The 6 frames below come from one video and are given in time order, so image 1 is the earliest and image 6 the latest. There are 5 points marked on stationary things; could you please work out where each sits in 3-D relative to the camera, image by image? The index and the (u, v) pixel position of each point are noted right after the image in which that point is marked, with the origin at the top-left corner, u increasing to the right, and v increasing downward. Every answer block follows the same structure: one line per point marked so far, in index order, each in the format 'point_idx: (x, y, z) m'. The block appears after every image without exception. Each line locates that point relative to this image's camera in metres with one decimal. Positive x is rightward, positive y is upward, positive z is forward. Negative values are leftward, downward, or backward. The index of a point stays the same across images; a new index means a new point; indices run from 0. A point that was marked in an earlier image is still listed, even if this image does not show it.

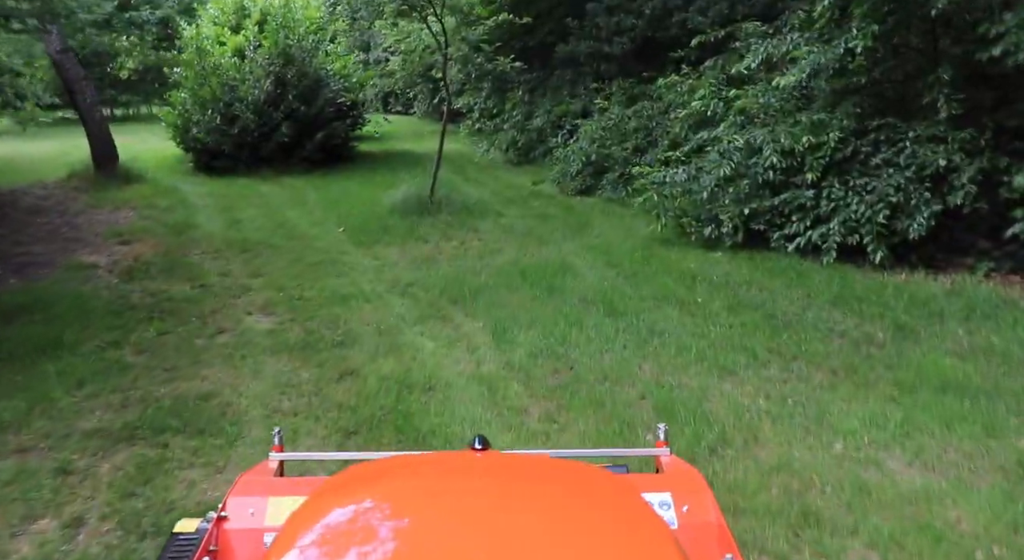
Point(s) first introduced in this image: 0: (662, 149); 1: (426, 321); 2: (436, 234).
0: (+2.2, +1.9, +12.0) m
1: (-0.7, -0.3, +6.6) m
2: (-0.9, +0.5, +9.9) m
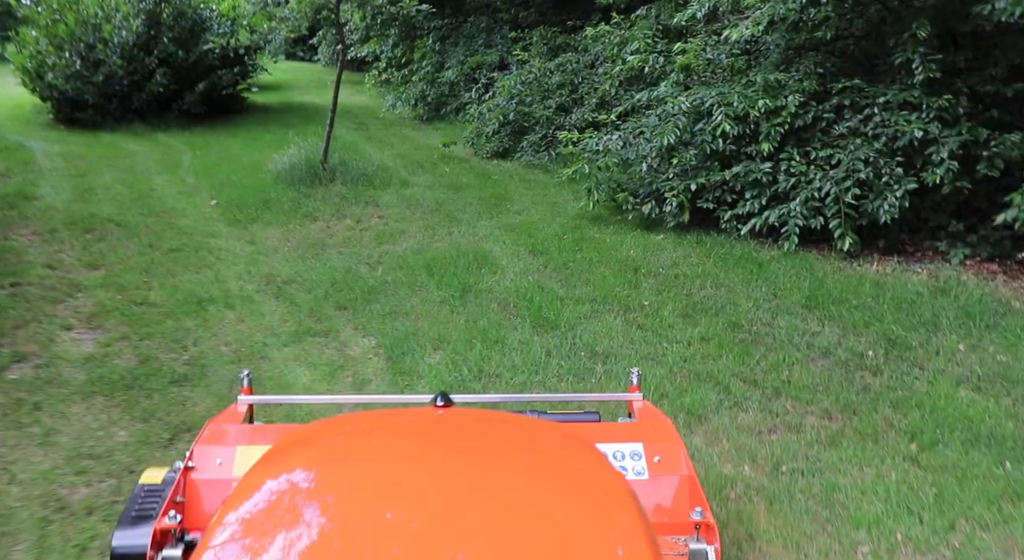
0: (+1.0, +2.2, +10.6) m
1: (-1.3, -0.4, +5.1) m
2: (-1.8, +0.7, +8.3) m
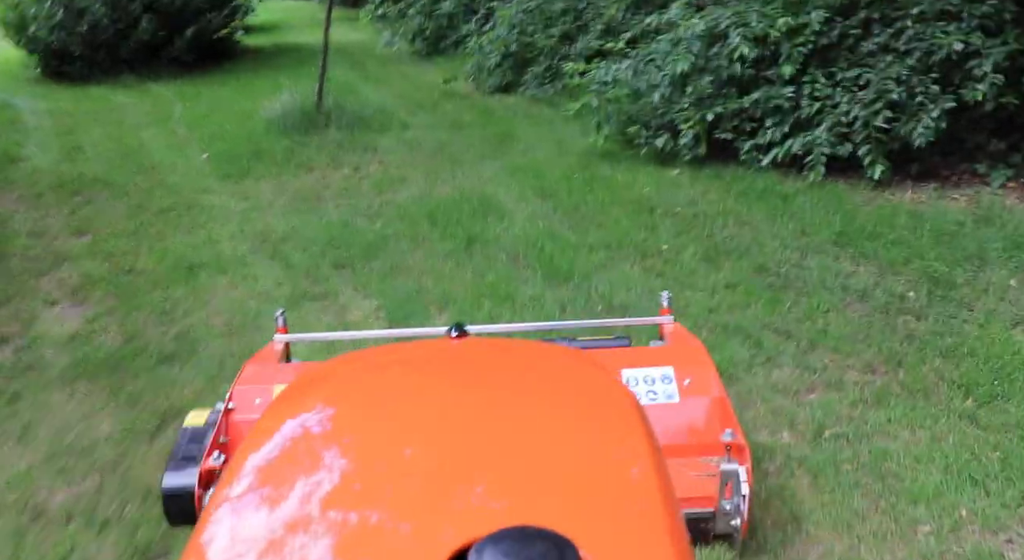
0: (+1.0, +3.0, +10.1) m
1: (-1.2, -0.1, +4.8) m
2: (-1.8, +1.1, +7.8) m
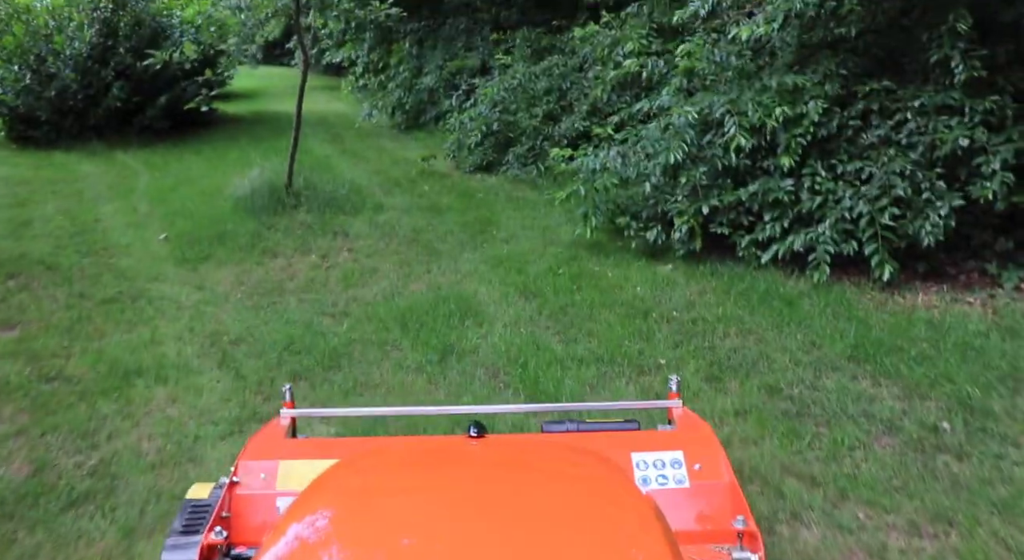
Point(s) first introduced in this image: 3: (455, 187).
0: (+0.8, +1.9, +9.7) m
1: (-1.3, -0.7, +4.2) m
2: (-2.0, +0.3, +7.3) m
3: (-0.7, +1.1, +10.0) m
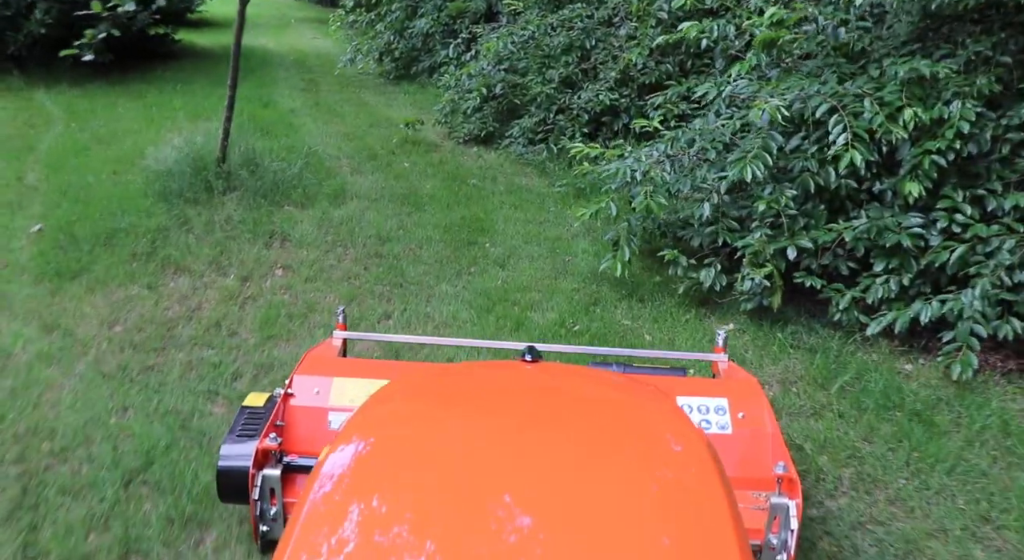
0: (+0.9, +1.8, +7.6) m
1: (-1.4, -1.1, +2.3) m
2: (-2.0, +0.2, +5.3) m
3: (-0.7, +1.1, +7.9) m
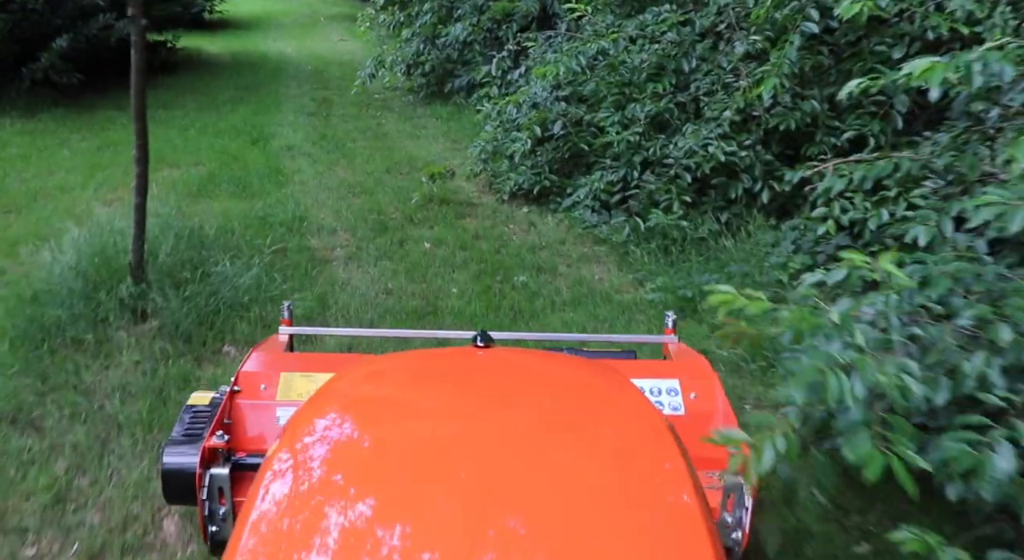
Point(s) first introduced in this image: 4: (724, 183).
0: (+1.3, +0.9, +5.1) m
1: (-1.3, -2.1, -0.1) m
2: (-1.7, -0.7, +3.0) m
3: (-0.2, +0.2, +5.5) m
4: (+1.4, +0.6, +5.4) m
